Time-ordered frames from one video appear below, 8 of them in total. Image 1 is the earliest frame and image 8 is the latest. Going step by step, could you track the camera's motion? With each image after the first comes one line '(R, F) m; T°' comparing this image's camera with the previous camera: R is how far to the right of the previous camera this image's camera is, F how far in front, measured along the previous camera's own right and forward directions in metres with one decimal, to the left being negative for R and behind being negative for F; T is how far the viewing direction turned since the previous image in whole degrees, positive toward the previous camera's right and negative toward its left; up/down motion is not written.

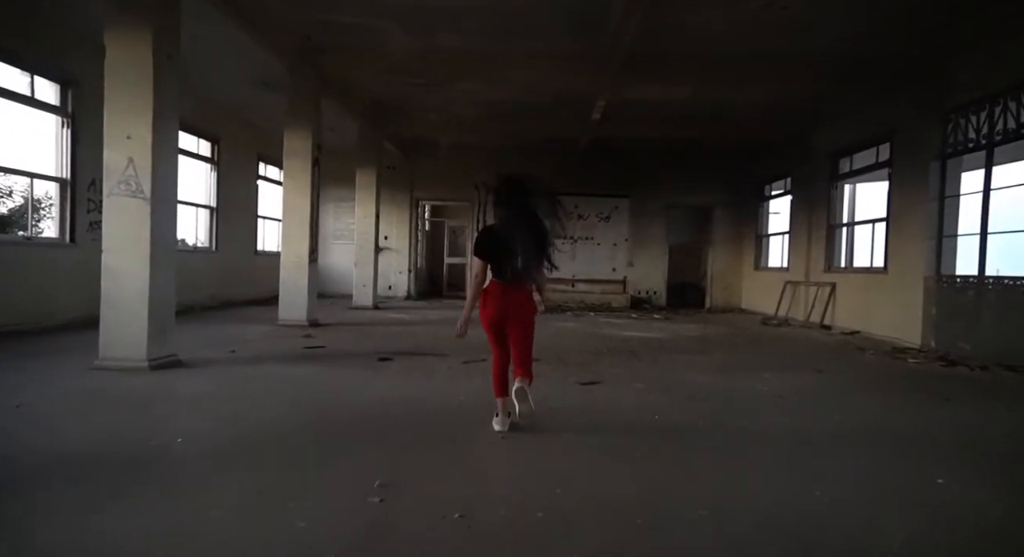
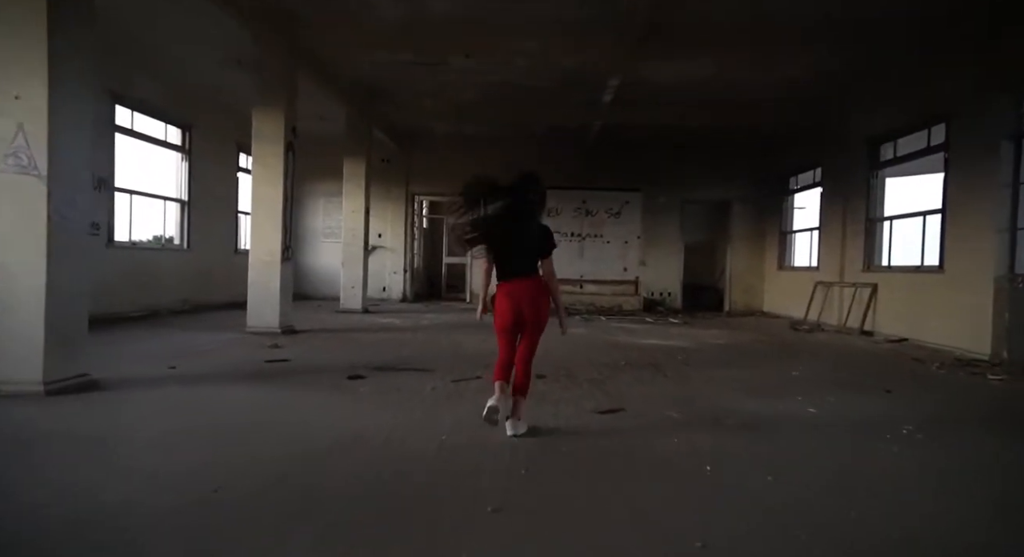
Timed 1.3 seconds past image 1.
(0.0, +1.1) m; 0°
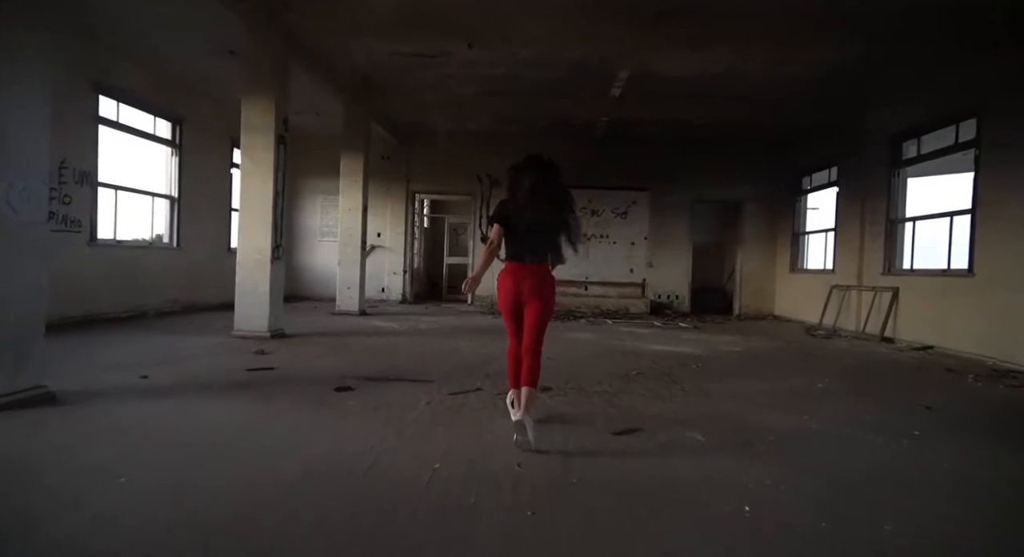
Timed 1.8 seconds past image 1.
(0.0, +0.4) m; 0°
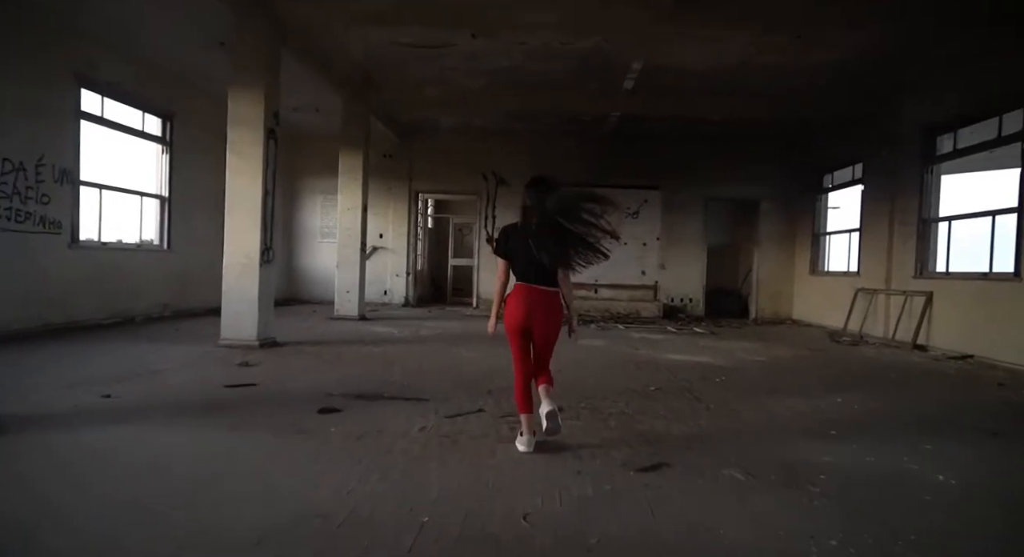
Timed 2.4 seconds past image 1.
(0.0, +0.5) m; -1°
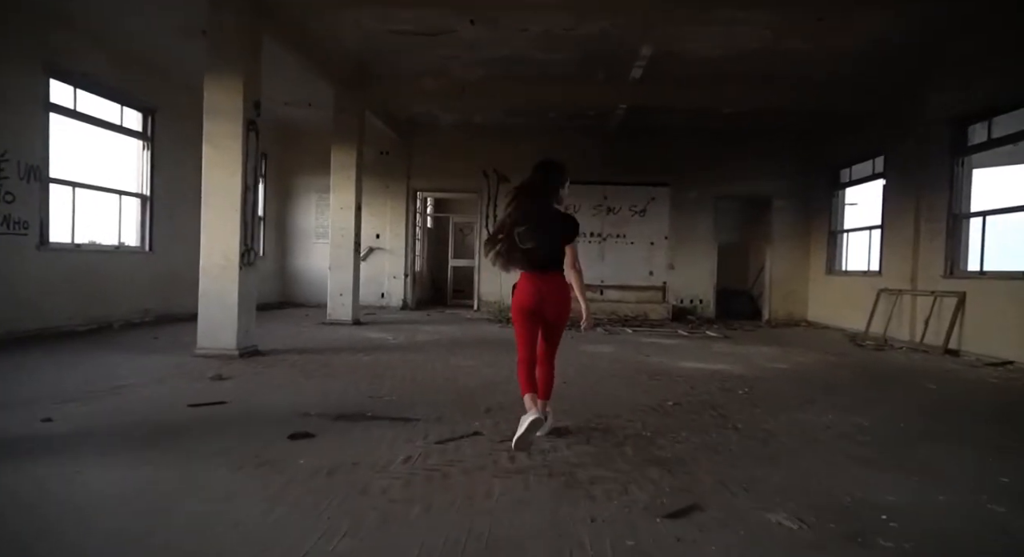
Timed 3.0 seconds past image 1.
(0.0, +0.5) m; 0°
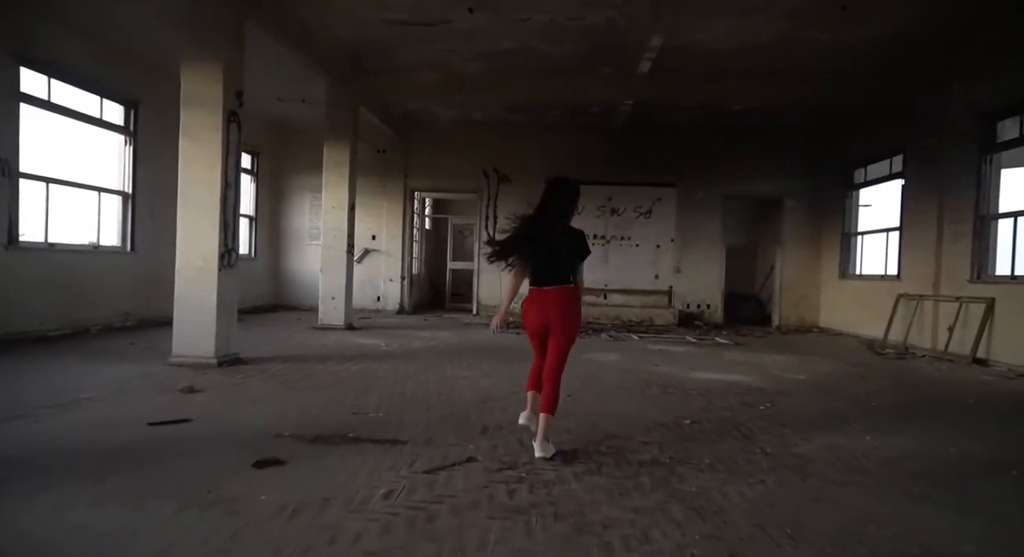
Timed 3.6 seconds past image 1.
(0.0, +0.4) m; 0°
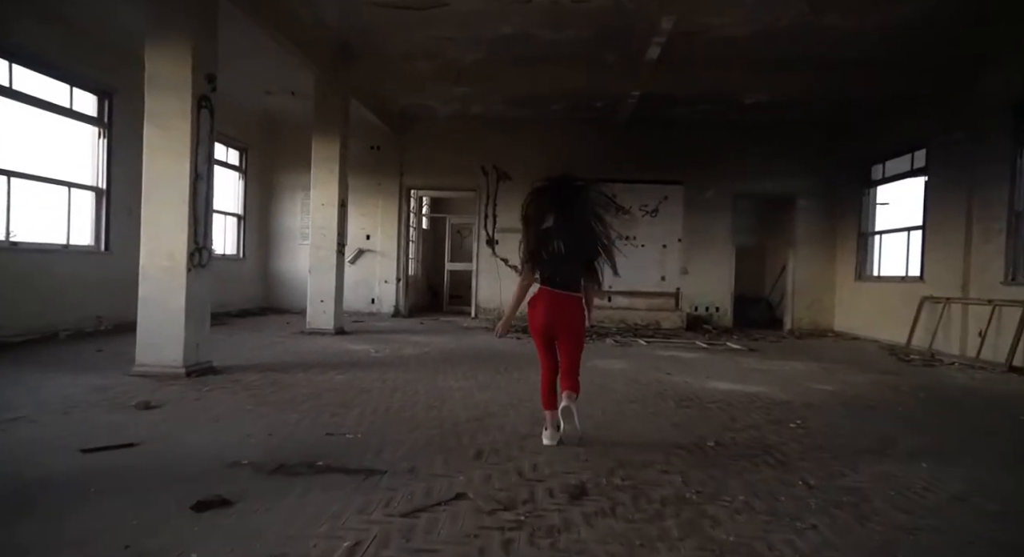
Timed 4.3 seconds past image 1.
(0.0, +0.5) m; 0°
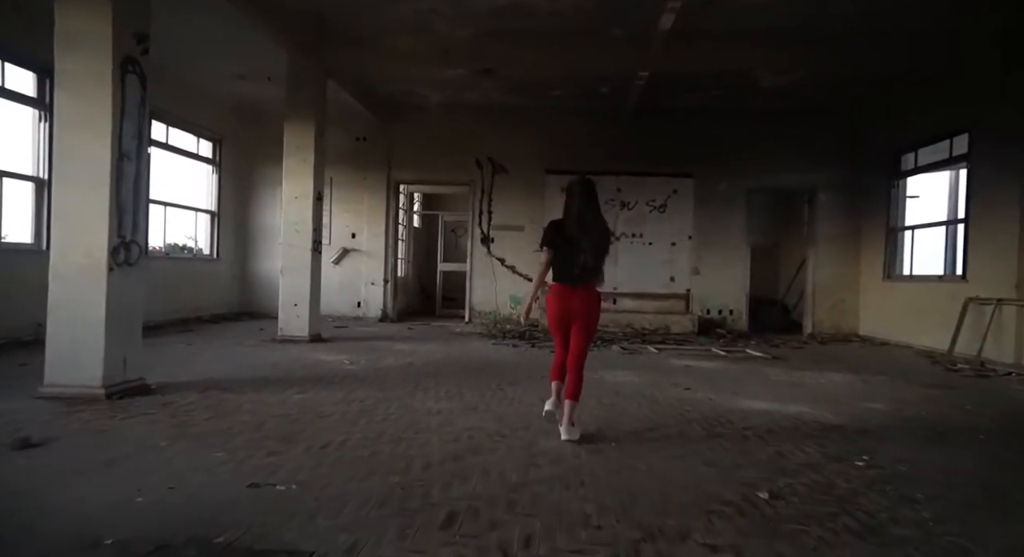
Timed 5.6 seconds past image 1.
(+0.1, +0.9) m; 0°
